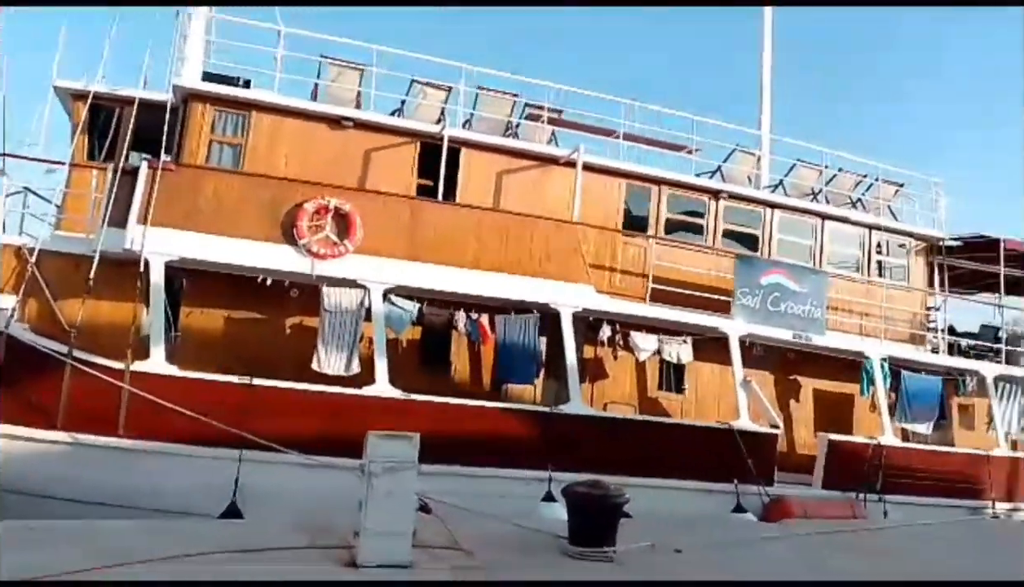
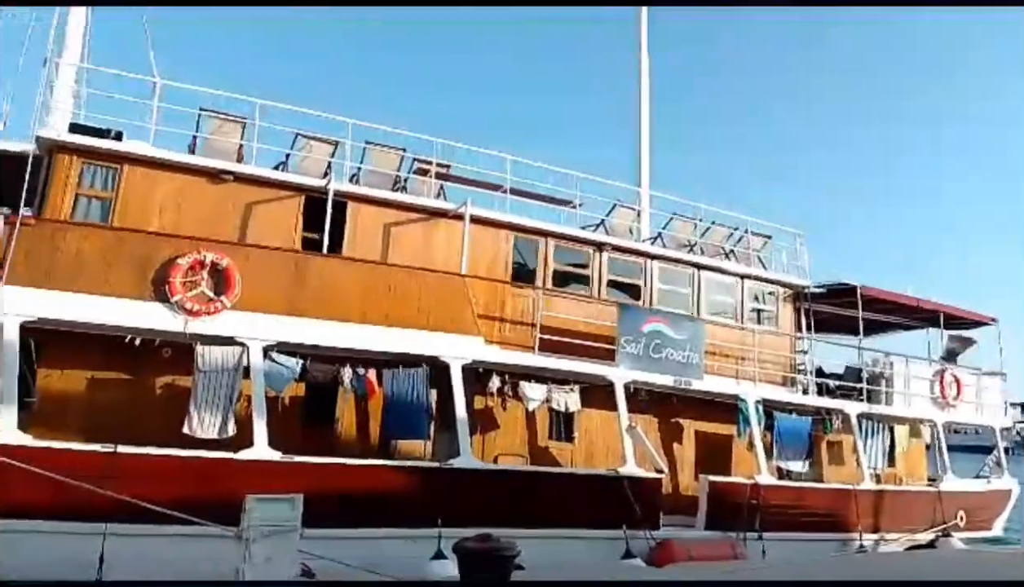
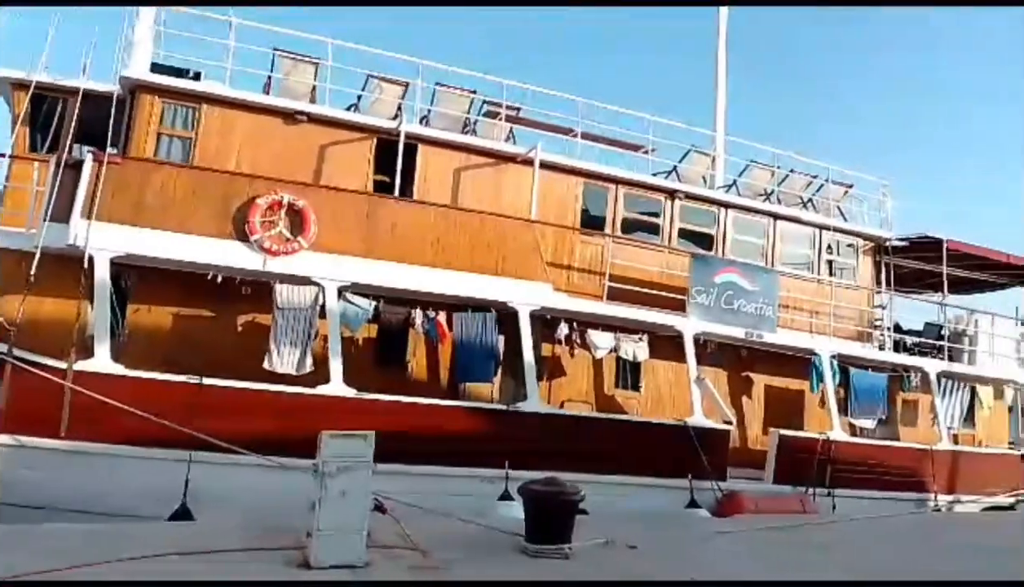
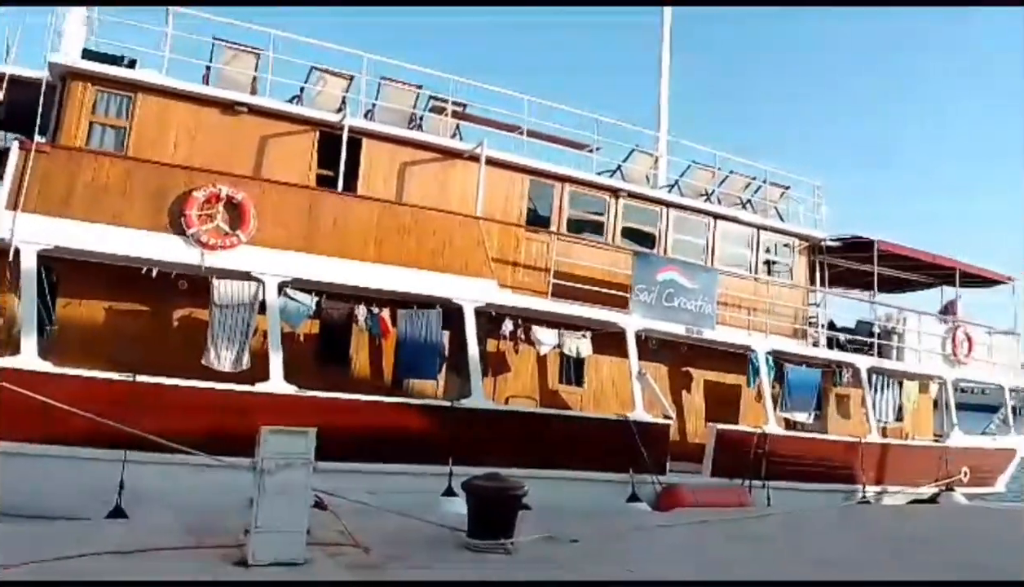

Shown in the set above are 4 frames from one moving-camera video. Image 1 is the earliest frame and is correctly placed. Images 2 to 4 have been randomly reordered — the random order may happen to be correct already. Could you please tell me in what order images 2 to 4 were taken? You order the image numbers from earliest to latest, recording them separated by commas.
3, 4, 2
